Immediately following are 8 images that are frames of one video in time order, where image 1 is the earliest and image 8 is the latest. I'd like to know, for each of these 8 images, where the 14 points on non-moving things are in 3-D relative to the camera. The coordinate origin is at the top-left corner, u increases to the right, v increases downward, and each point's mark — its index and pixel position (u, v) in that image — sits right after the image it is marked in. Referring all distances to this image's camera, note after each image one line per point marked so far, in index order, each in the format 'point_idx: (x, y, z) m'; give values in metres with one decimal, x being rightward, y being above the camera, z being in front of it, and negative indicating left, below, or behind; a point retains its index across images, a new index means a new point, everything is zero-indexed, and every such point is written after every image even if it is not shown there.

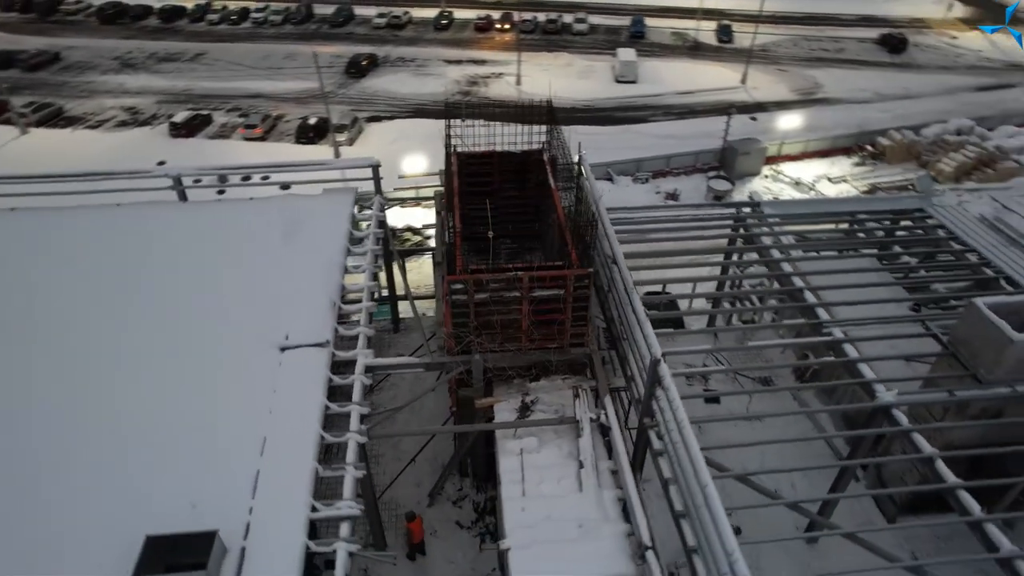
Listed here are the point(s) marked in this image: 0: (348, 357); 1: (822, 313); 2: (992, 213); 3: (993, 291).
0: (-2.1, -0.9, +8.3) m
1: (+5.0, -0.5, +10.0) m
2: (+9.0, +1.4, +12.1) m
3: (+7.6, -0.1, +10.2) m
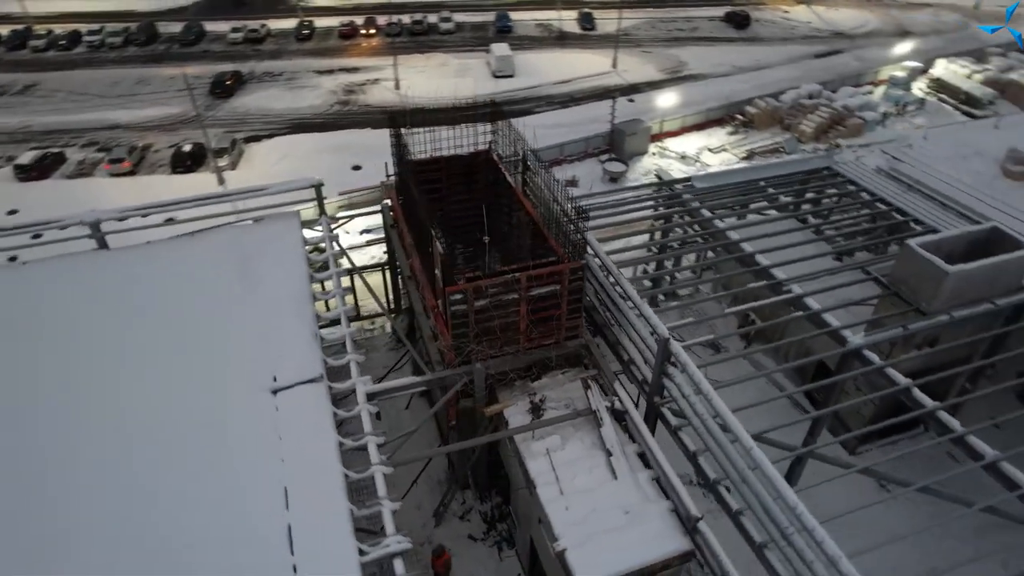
0: (-2.0, -1.2, +7.9) m
1: (+4.5, +0.2, +10.8) m
2: (+7.8, +2.6, +13.5) m
3: (+7.0, +1.0, +11.4) m
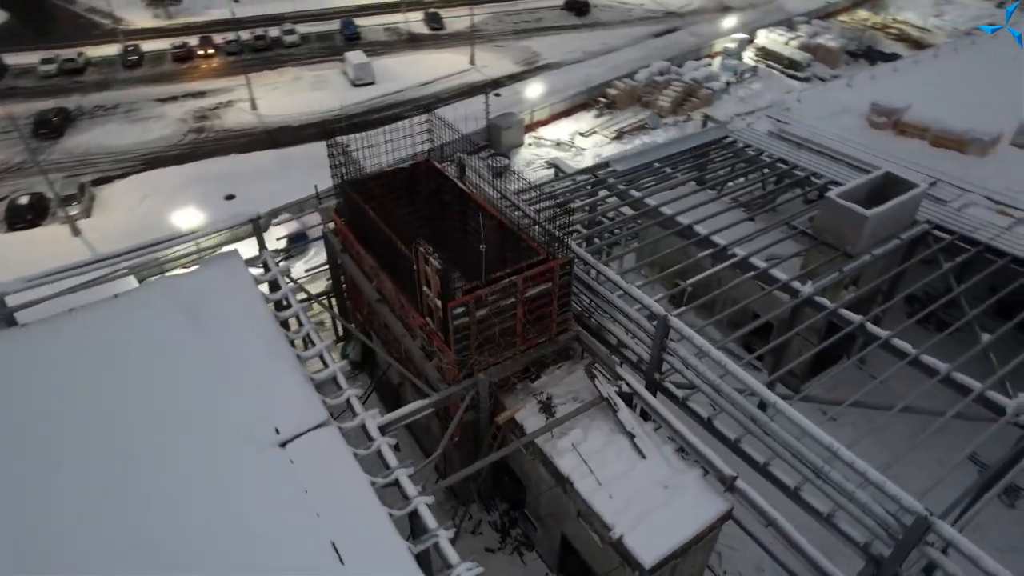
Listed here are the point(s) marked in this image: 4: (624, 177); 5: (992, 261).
0: (-1.8, -1.6, +7.5) m
1: (+3.7, +0.8, +11.6) m
2: (+6.0, +3.7, +14.8) m
3: (+5.9, +2.0, +12.7) m
4: (+2.5, +2.3, +13.8) m
5: (+7.9, +0.4, +10.6) m
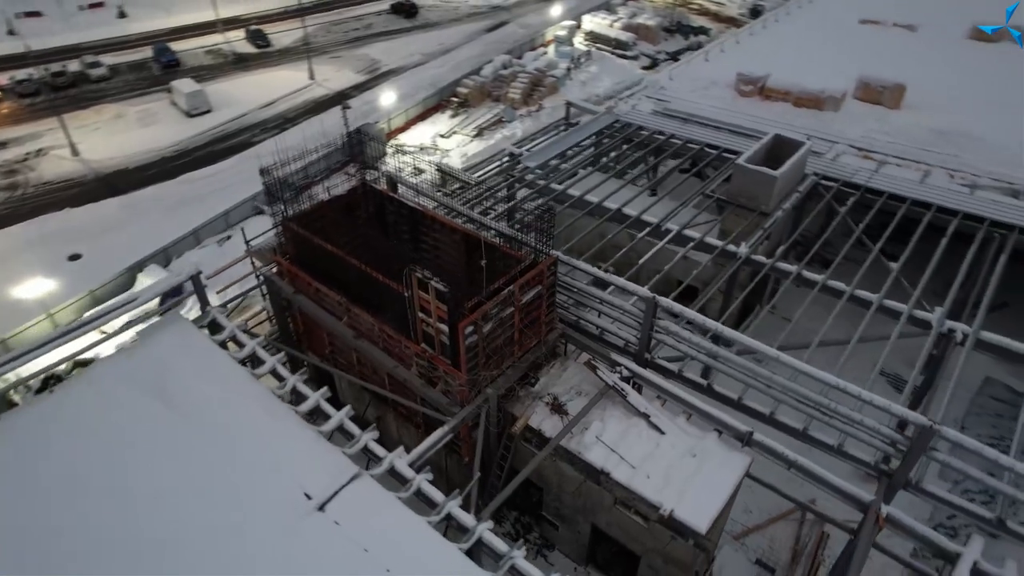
0: (-1.4, -2.0, +7.1) m
1: (+2.6, +1.3, +12.3) m
2: (+3.6, +4.4, +15.9) m
3: (+4.2, +2.8, +13.9) m
4: (+0.6, +2.5, +14.2) m
5: (+6.9, +1.7, +12.3) m
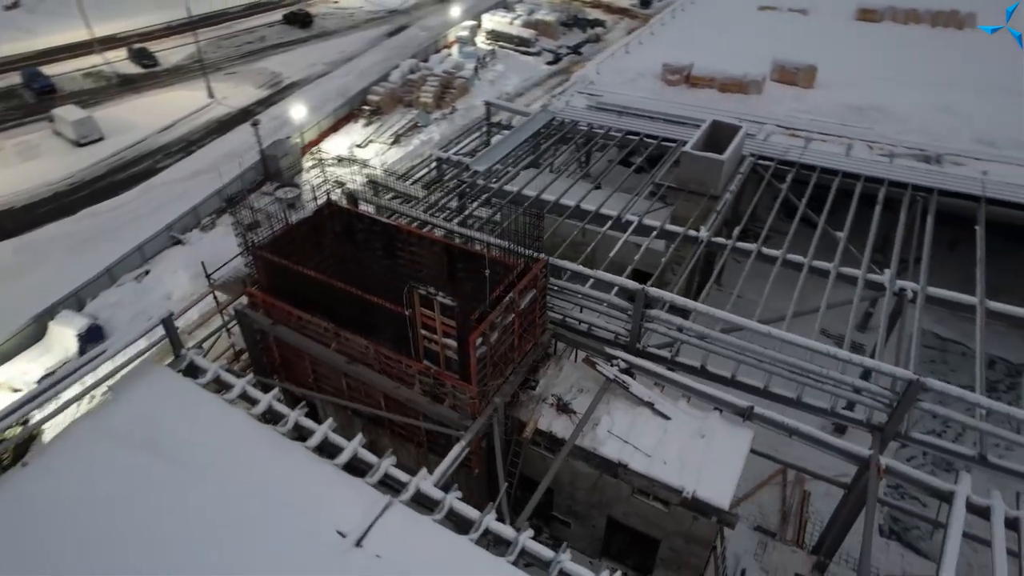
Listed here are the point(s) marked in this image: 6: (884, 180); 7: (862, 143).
0: (-1.0, -2.2, +7.0) m
1: (+1.8, +1.4, +12.6) m
2: (+1.9, +4.7, +16.3) m
3: (+3.1, +3.1, +14.3) m
4: (-0.5, +2.4, +14.2) m
5: (+6.0, +2.3, +13.1) m
6: (+7.2, +2.1, +12.5) m
7: (+7.4, +3.1, +13.7) m
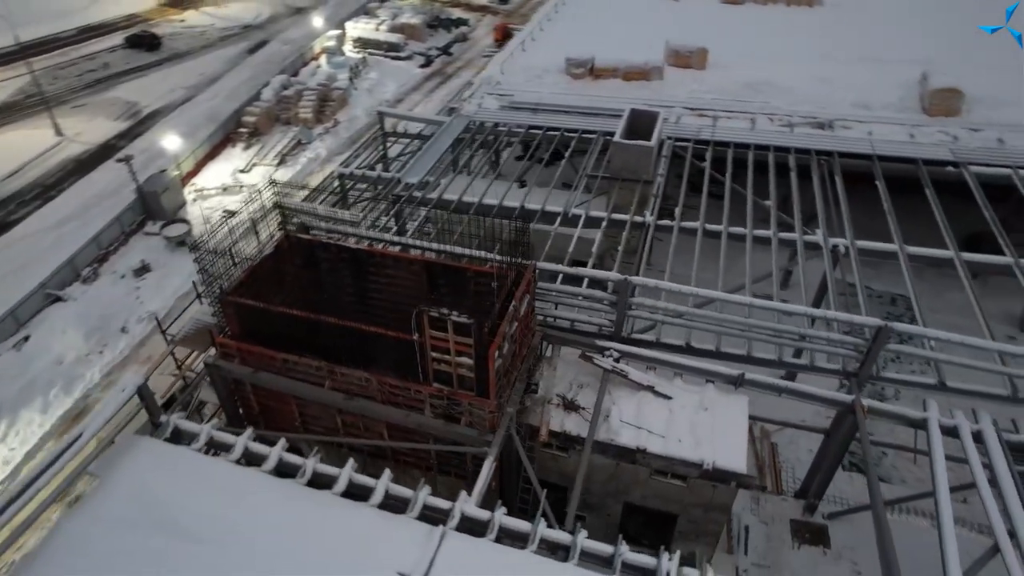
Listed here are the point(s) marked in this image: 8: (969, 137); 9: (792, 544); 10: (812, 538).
0: (-0.5, -2.4, +6.8) m
1: (+0.7, +1.5, +12.8) m
2: (-0.3, +4.7, +16.4) m
3: (+1.4, +3.3, +14.7) m
4: (-1.9, +2.2, +13.9) m
5: (+4.6, +3.0, +14.1) m
6: (+5.9, +3.0, +13.7) m
7: (+5.8, +4.0, +14.8) m
8: (+9.7, +3.2, +13.7) m
9: (+4.2, -3.8, +9.7) m
10: (+4.5, -3.8, +9.7) m
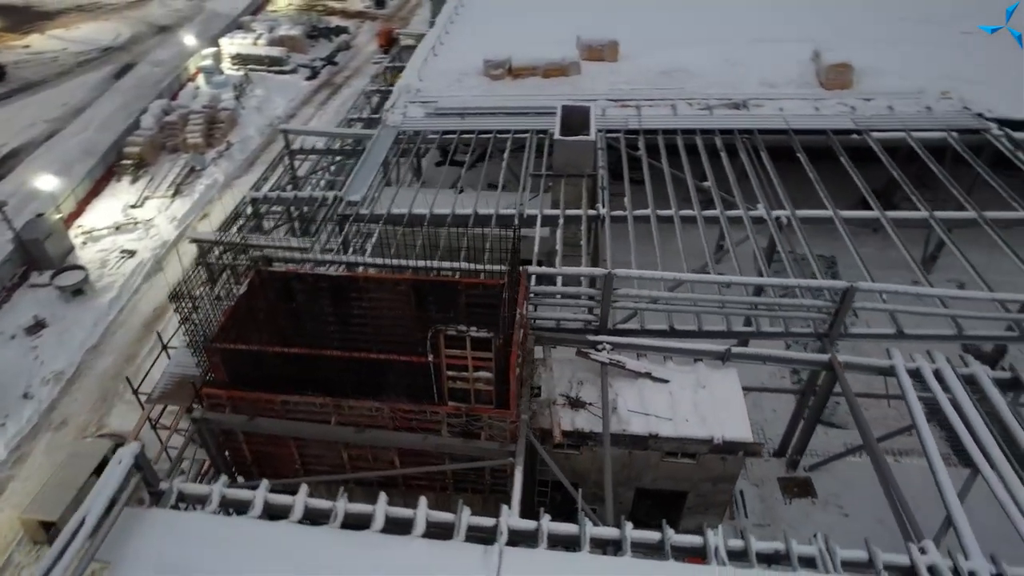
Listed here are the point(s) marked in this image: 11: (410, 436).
0: (0.0, -2.6, +6.7) m
1: (-0.2, +1.5, +12.8) m
2: (-2.1, +4.4, +16.2) m
3: (-0.1, +3.3, +14.8) m
4: (-3.1, +1.8, +13.5) m
5: (+3.2, +3.4, +14.7) m
6: (+4.6, +3.5, +14.4) m
7: (+4.1, +4.5, +15.6) m
8: (+8.2, +4.2, +15.0) m
9: (+4.3, -3.4, +10.3) m
10: (+4.6, -3.3, +10.4) m
11: (-1.2, -1.8, +7.7) m
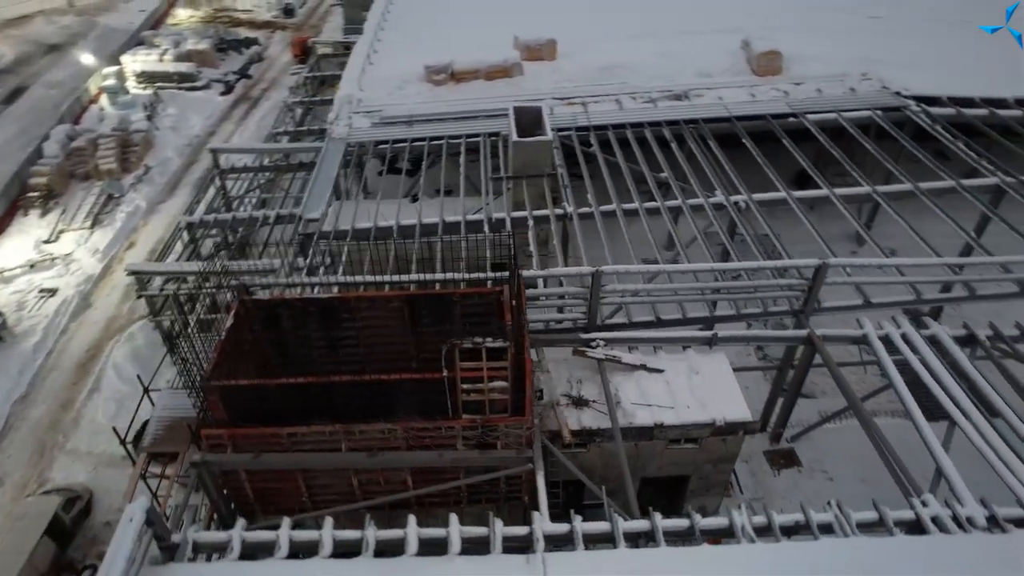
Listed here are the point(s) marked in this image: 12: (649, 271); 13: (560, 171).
0: (+0.3, -2.6, +6.8) m
1: (-0.9, +1.3, +12.7) m
2: (-3.4, +4.1, +15.9) m
3: (-1.1, +3.2, +14.7) m
4: (-3.8, +1.4, +13.1) m
5: (+2.1, +3.6, +15.0) m
6: (+3.5, +3.8, +14.9) m
7: (+2.8, +4.7, +16.0) m
8: (+7.0, +4.8, +15.8) m
9: (+4.3, -3.1, +10.8) m
10: (+4.6, -2.9, +10.9) m
11: (-1.0, -2.0, +7.6) m
12: (+2.3, +0.3, +10.6) m
13: (+1.0, +2.5, +13.6) m
